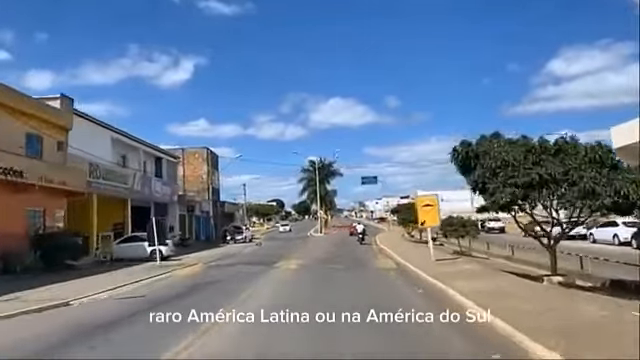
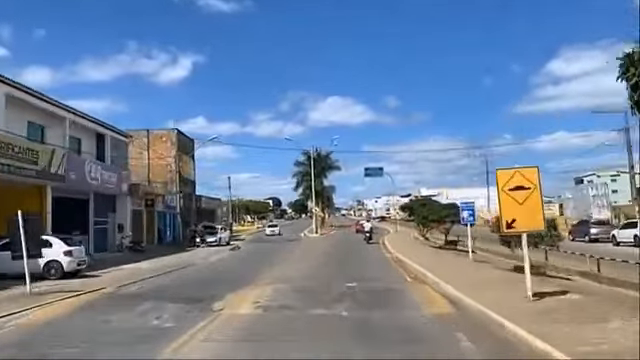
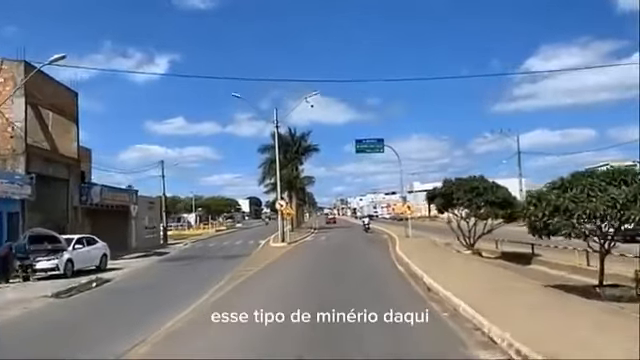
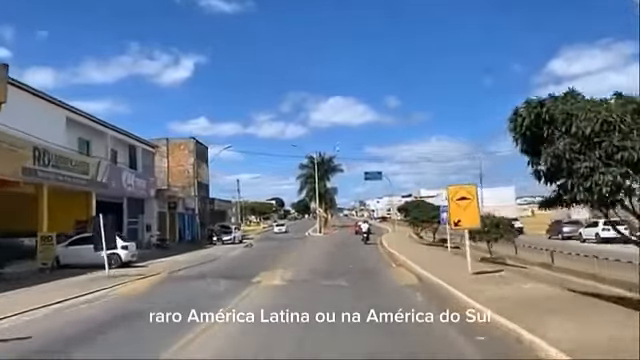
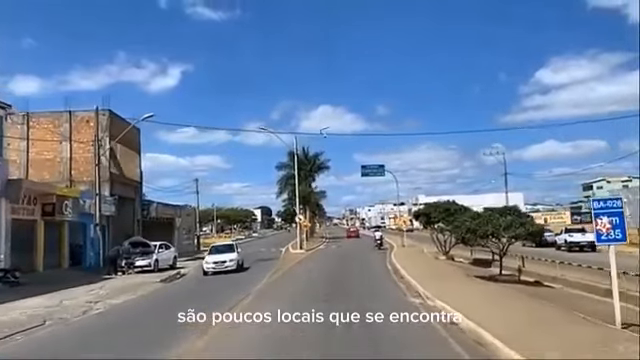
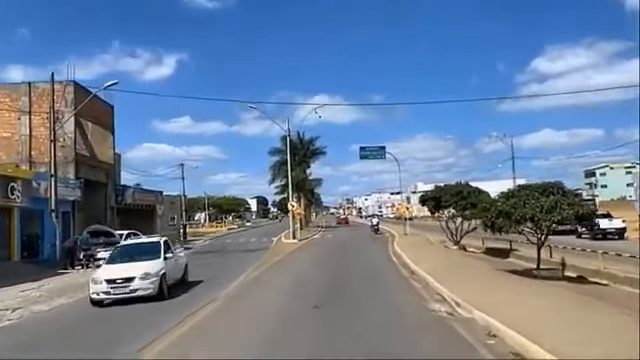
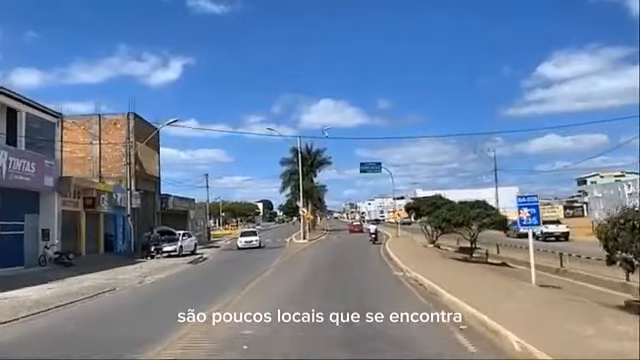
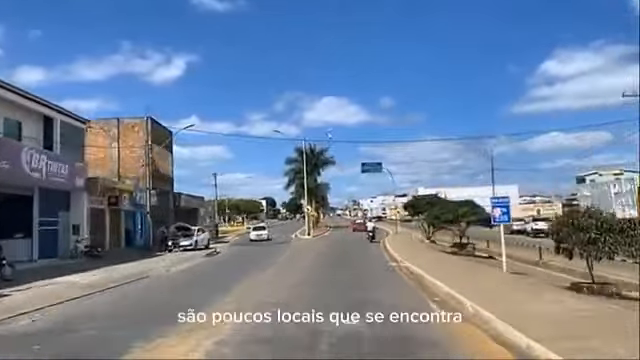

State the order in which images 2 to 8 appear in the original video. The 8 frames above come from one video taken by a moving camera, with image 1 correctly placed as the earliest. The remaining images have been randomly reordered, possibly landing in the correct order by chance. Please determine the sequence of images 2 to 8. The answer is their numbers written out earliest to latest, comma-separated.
4, 2, 8, 7, 5, 6, 3
